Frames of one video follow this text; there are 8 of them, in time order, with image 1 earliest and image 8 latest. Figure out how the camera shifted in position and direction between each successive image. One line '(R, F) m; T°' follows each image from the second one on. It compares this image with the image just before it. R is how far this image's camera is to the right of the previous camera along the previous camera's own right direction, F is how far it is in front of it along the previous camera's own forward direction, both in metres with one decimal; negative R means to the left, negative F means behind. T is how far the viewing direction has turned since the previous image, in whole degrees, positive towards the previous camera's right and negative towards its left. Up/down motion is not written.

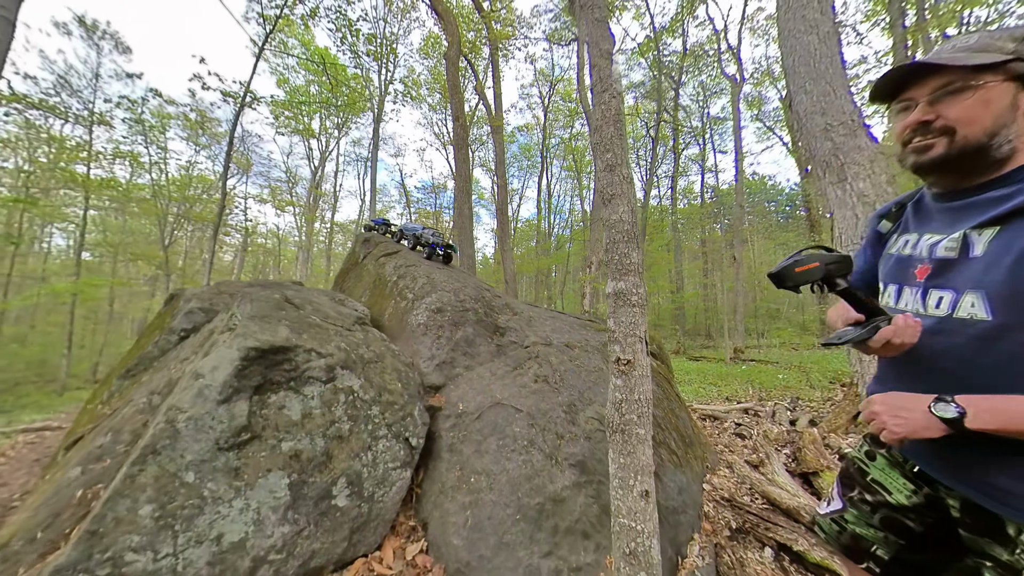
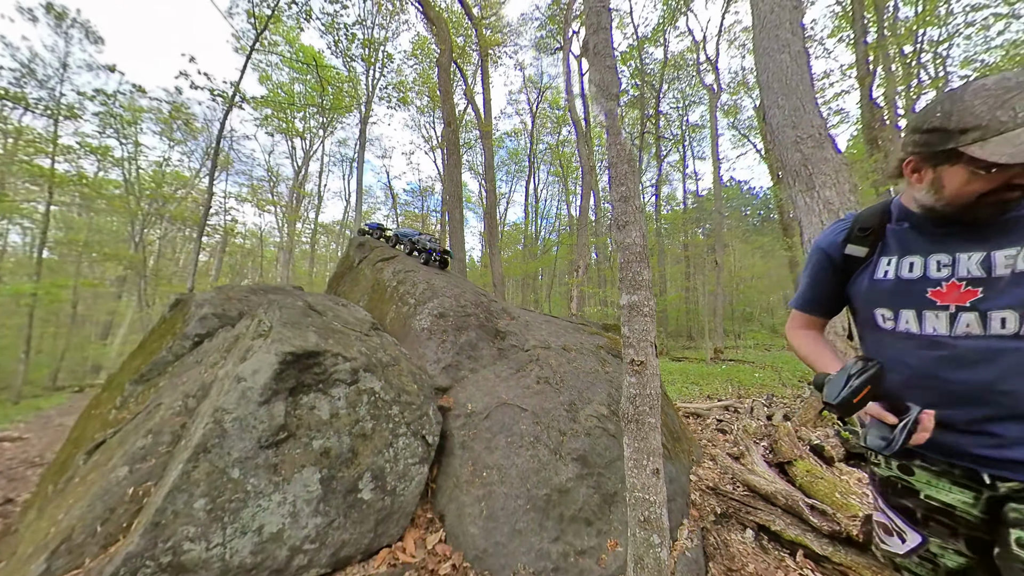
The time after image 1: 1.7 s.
(-0.2, -0.2) m; +2°
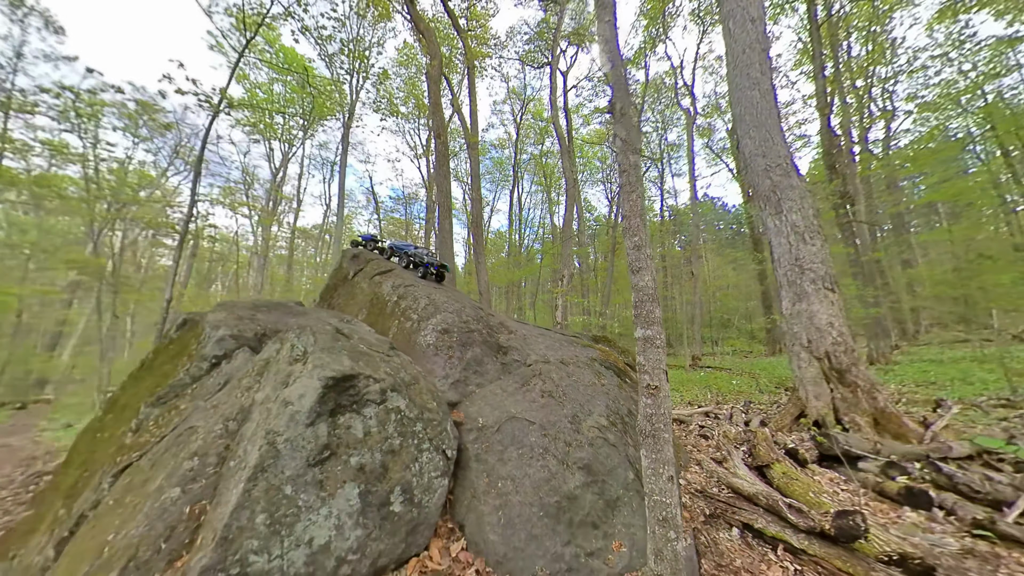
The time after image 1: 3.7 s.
(-0.3, -0.3) m; +3°
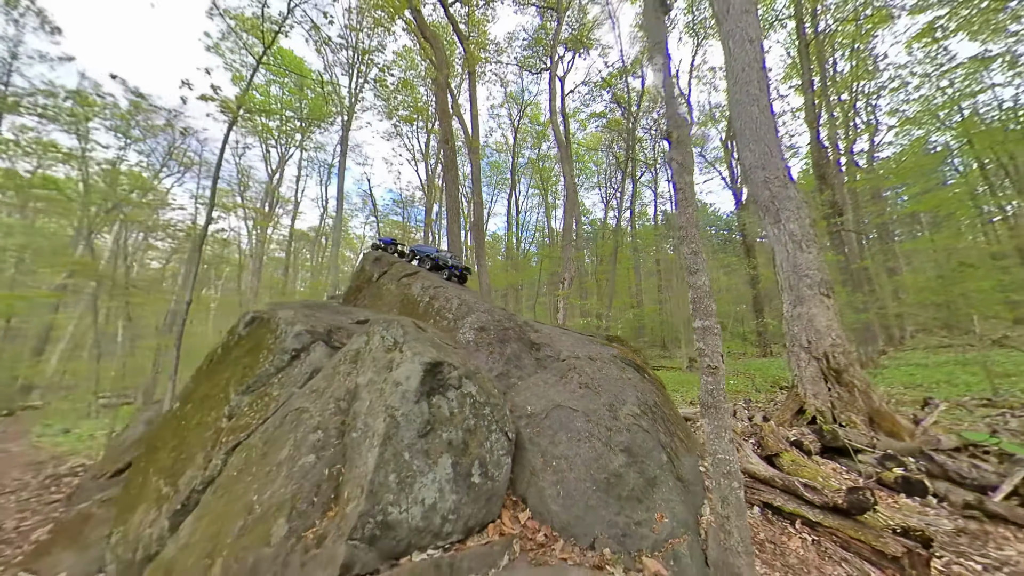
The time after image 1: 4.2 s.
(-0.6, -0.4) m; +1°
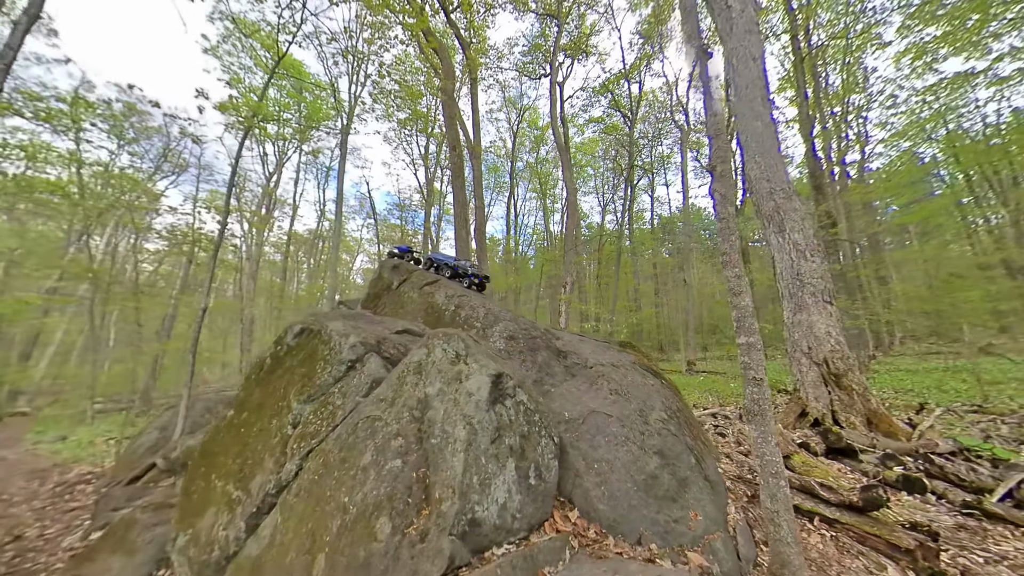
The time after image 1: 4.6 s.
(-0.5, -0.3) m; +1°
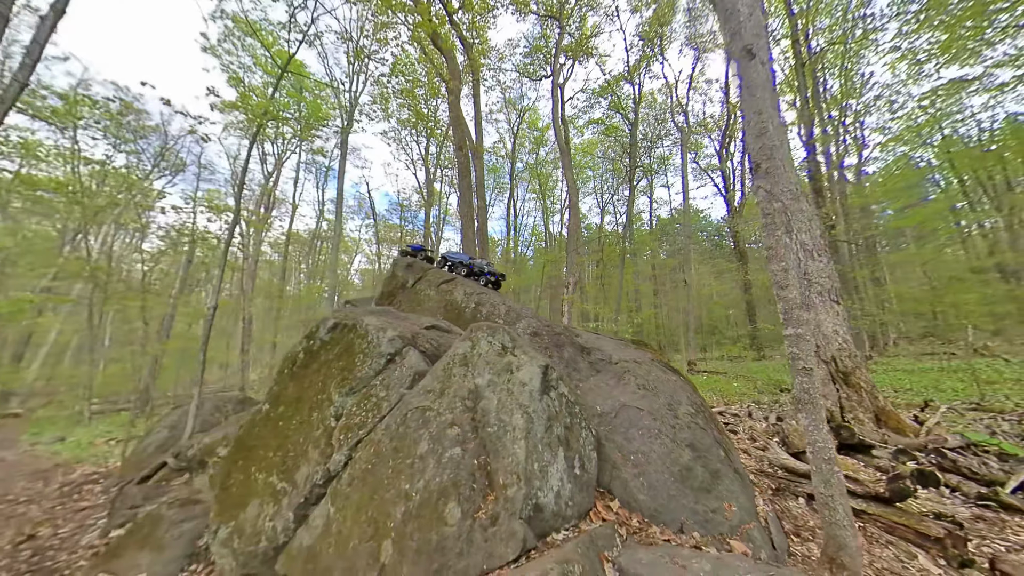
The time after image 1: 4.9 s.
(-0.5, -0.1) m; +1°
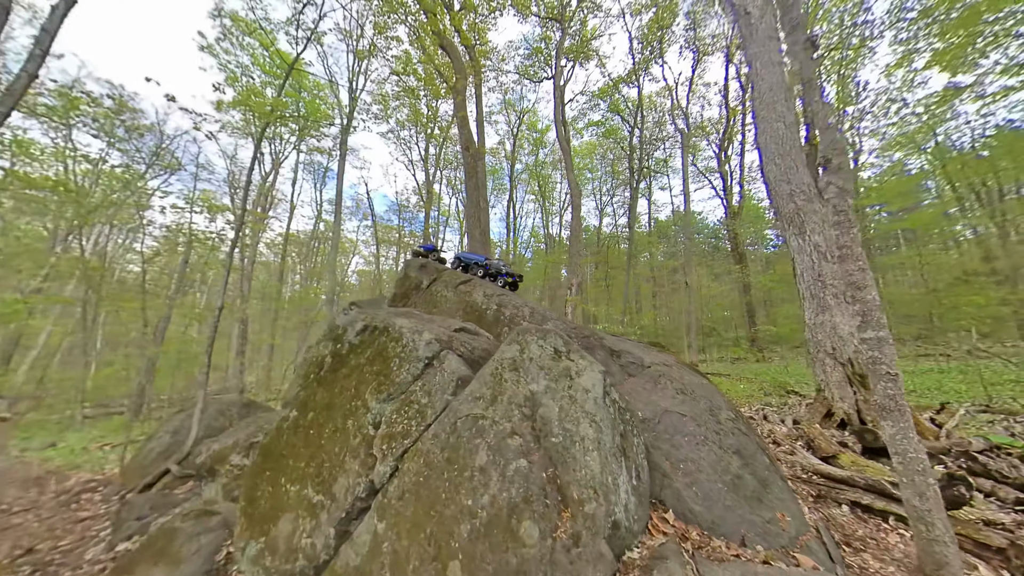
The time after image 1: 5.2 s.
(-0.5, +0.2) m; +1°
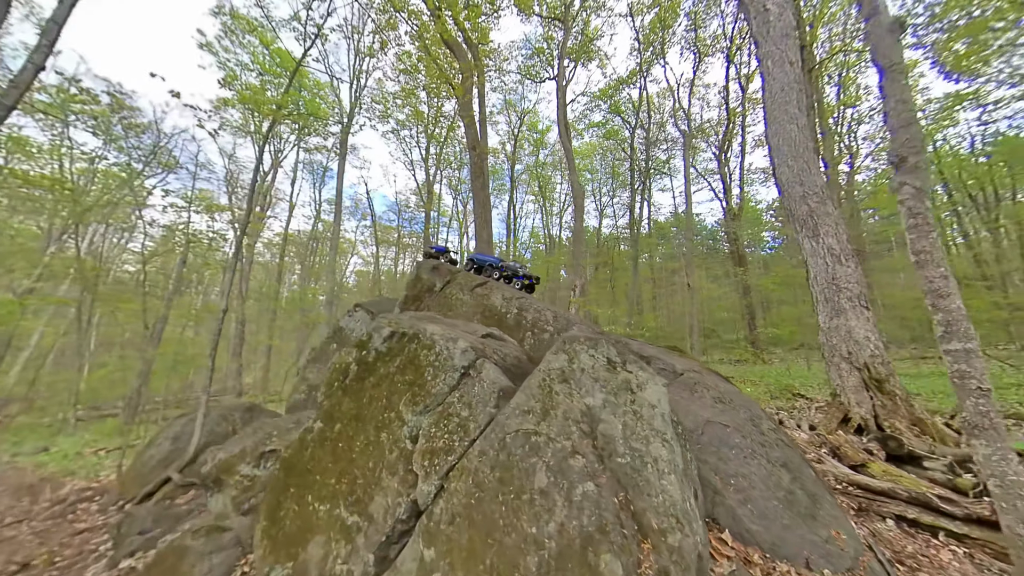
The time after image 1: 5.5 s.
(-0.5, +0.2) m; +1°
